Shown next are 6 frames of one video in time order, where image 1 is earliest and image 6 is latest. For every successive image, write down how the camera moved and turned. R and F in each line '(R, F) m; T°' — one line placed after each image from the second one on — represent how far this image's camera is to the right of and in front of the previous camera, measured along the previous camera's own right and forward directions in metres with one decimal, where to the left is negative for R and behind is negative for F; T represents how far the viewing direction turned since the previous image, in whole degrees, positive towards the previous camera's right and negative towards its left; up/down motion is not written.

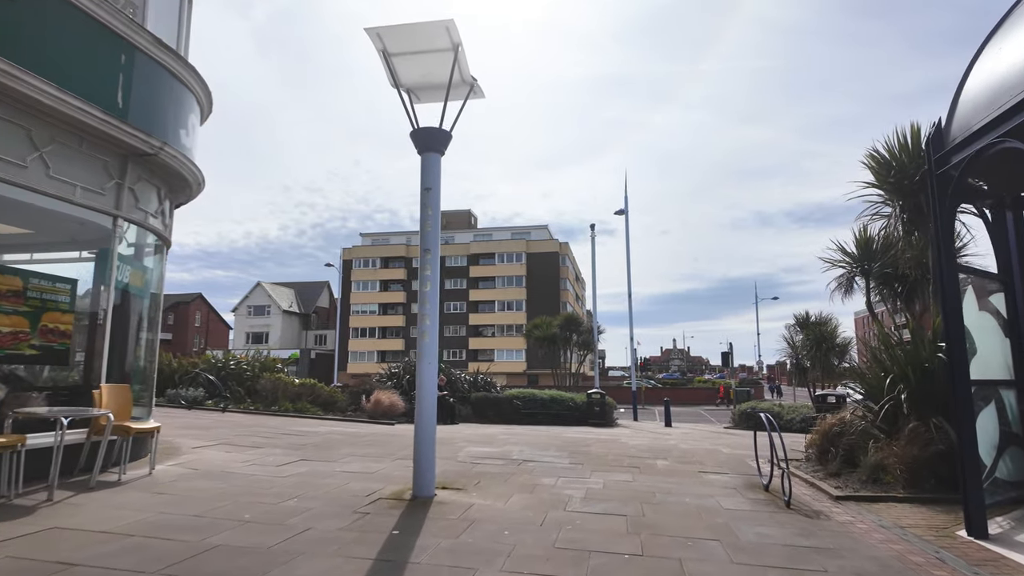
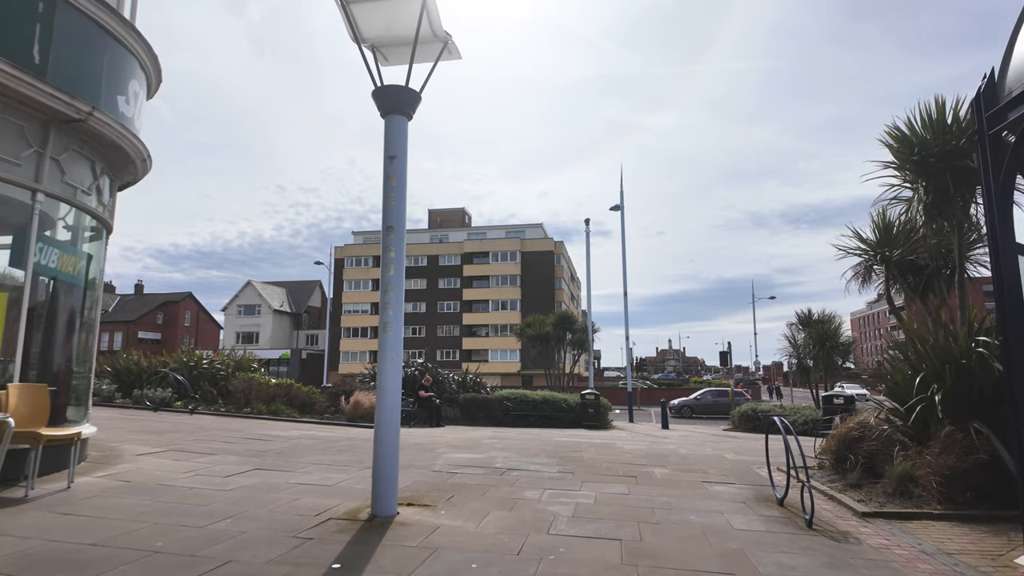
(+0.2, +1.0) m; 0°
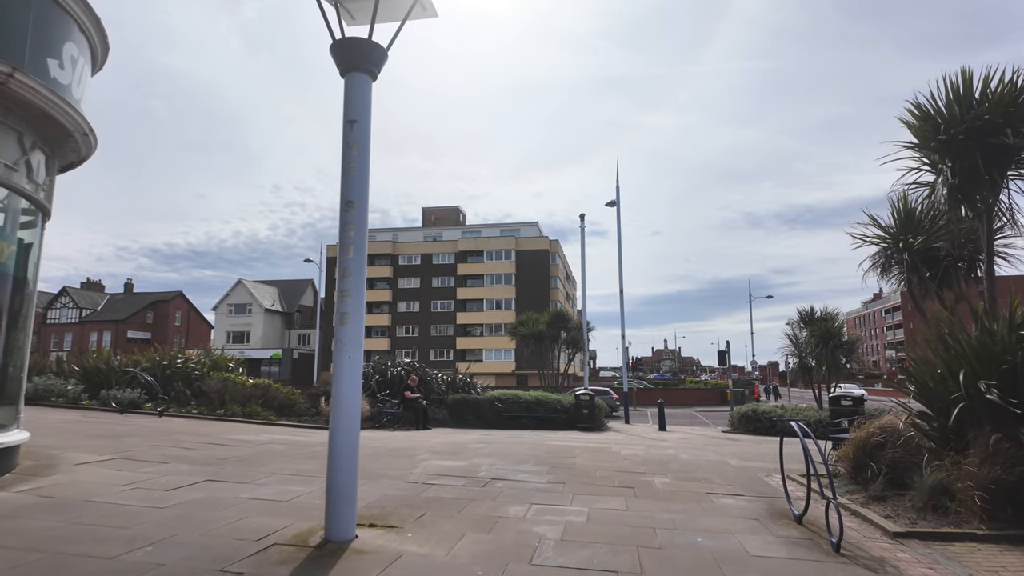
(+0.1, +0.9) m; 0°
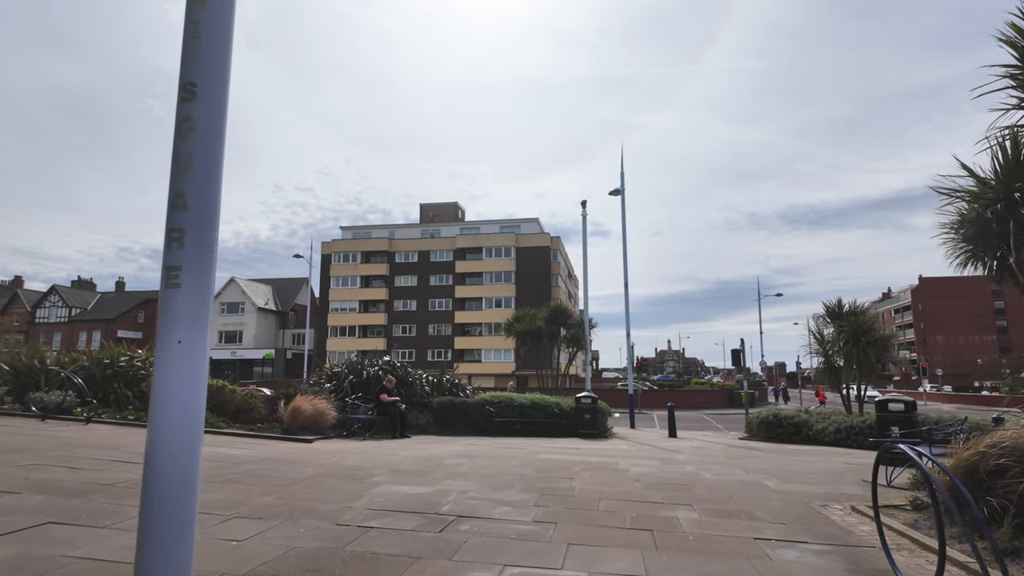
(+0.3, +2.1) m; 0°
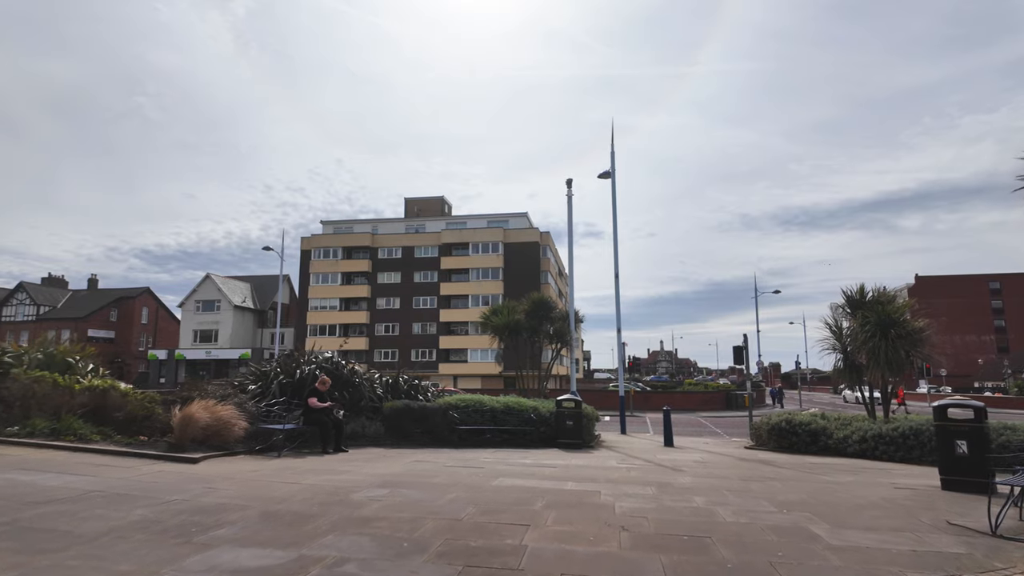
(+0.6, +2.8) m; +1°
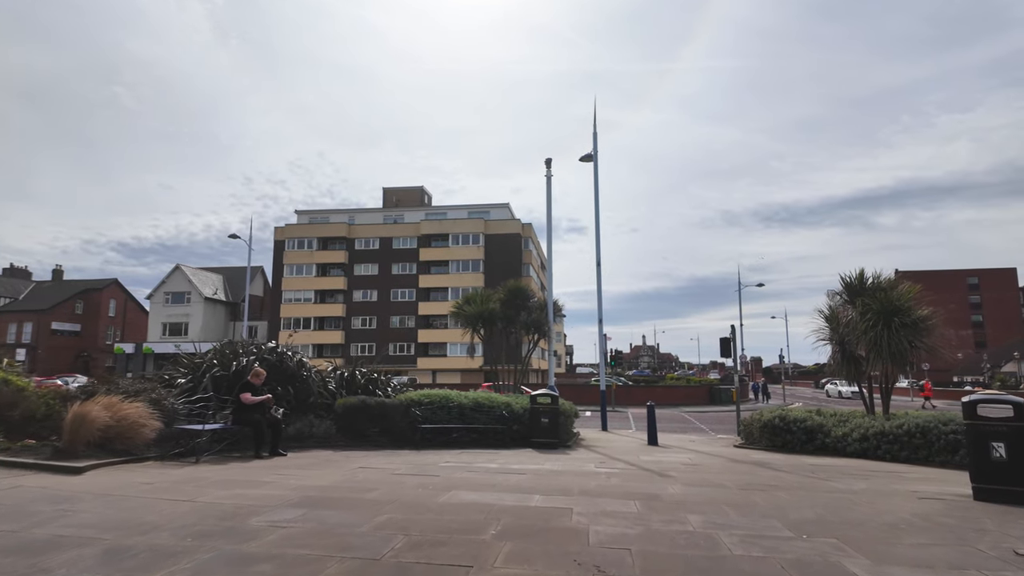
(+0.3, +1.5) m; +2°
